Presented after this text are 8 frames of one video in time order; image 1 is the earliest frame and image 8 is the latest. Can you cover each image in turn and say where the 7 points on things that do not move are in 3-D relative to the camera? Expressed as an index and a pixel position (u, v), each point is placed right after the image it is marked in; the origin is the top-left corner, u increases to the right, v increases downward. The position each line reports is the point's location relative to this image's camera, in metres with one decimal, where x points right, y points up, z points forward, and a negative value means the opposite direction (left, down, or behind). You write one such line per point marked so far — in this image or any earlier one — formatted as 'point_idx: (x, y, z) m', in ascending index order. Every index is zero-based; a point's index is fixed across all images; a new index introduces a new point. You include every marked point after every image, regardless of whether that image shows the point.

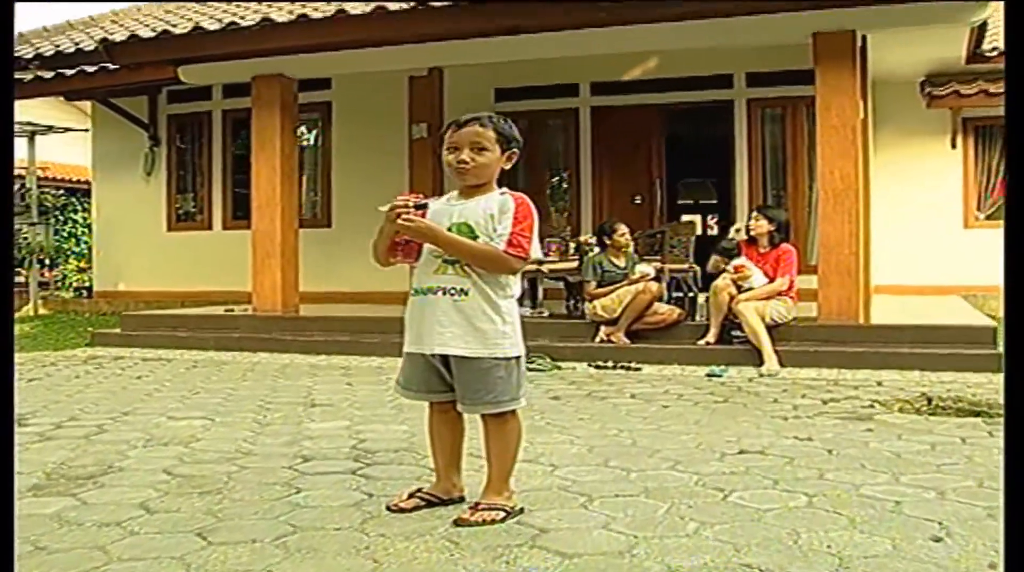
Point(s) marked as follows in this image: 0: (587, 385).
0: (+0.4, -0.5, +5.9) m
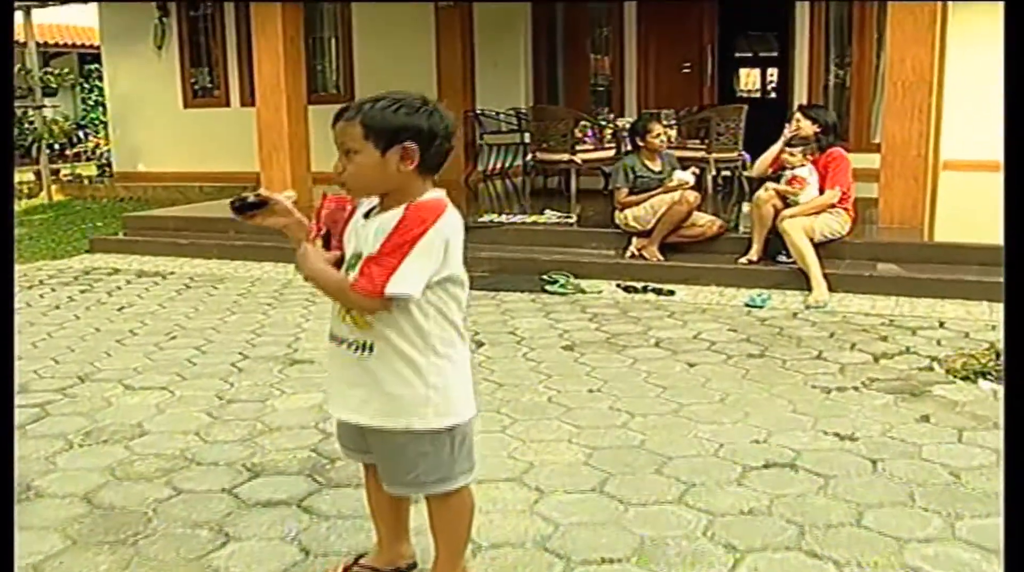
0: (+0.4, -0.1, +5.2) m
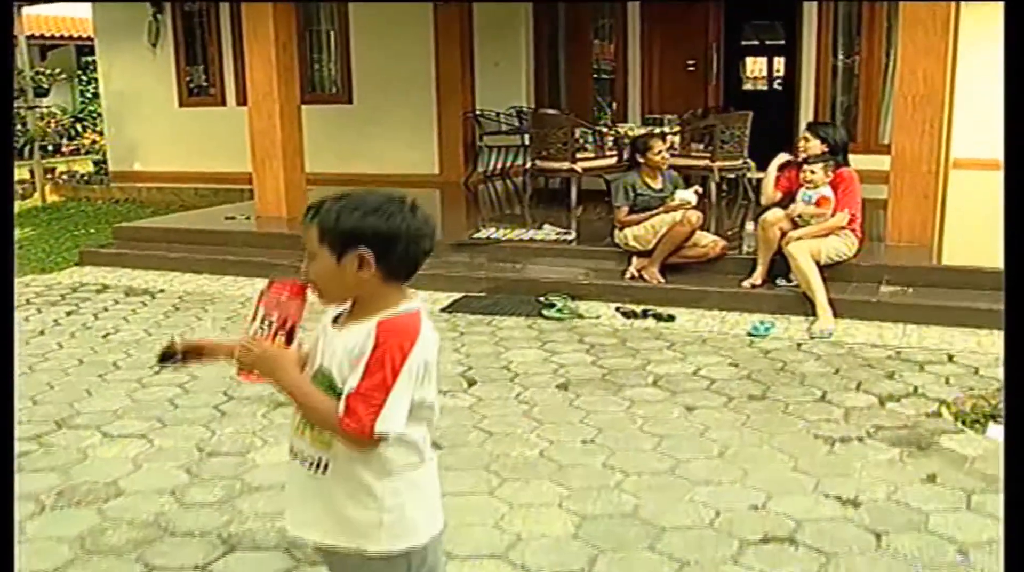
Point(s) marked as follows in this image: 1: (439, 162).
0: (+0.4, -0.3, +5.0) m
1: (-0.6, +1.0, +9.7) m
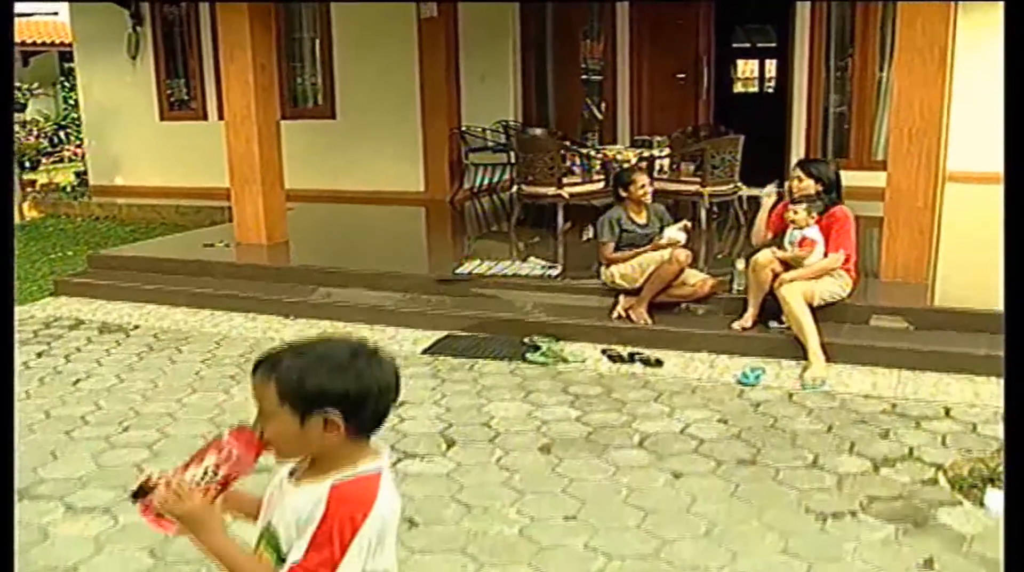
0: (+0.3, -0.5, +4.9) m
1: (-0.7, +0.8, +9.5) m
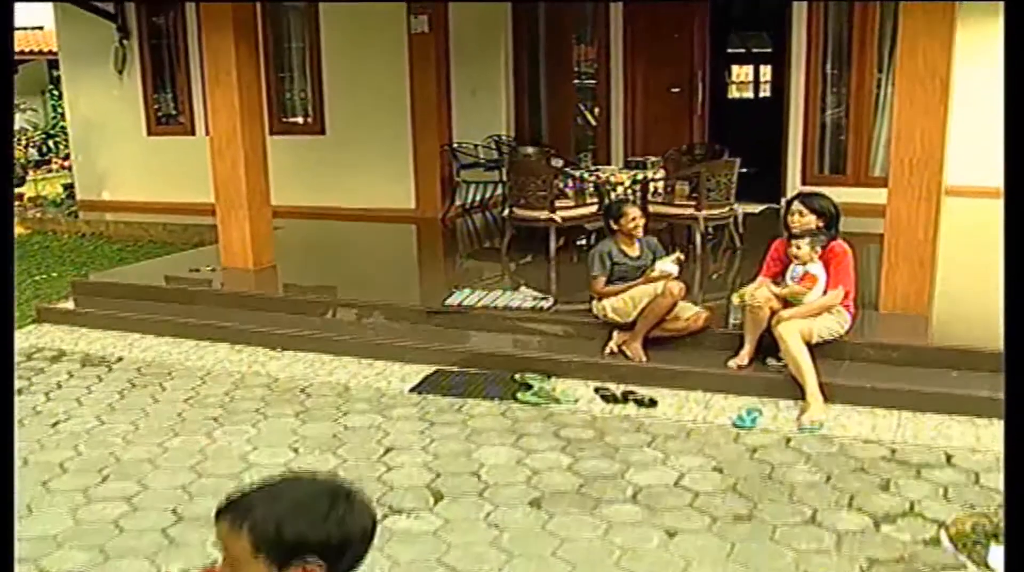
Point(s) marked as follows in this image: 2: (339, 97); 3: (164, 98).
0: (+0.3, -0.6, +4.8) m
1: (-0.7, +0.7, +9.3) m
2: (-1.3, +1.5, +9.4) m
3: (-2.9, +1.5, +10.1) m
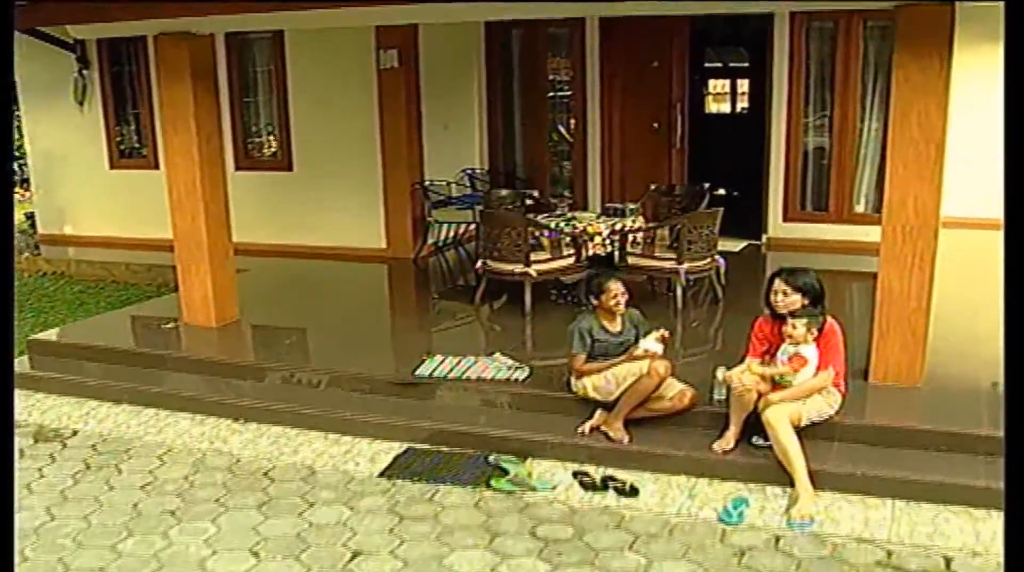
0: (+0.2, -1.0, +4.5) m
1: (-0.9, +0.4, +9.0) m
2: (-1.5, +1.2, +9.1) m
3: (-3.1, +1.2, +9.7) m
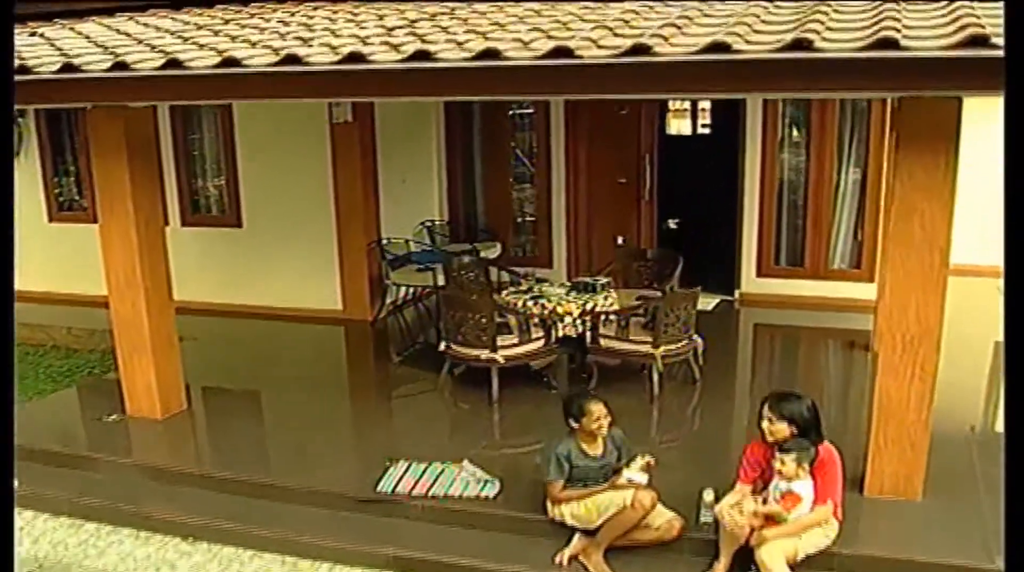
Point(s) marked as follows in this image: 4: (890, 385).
0: (+0.1, -1.5, +4.1) m
1: (-1.2, -0.1, +8.6) m
2: (-1.8, +0.7, +8.6) m
3: (-3.4, +0.8, +9.2) m
4: (+1.5, -0.4, +5.0) m
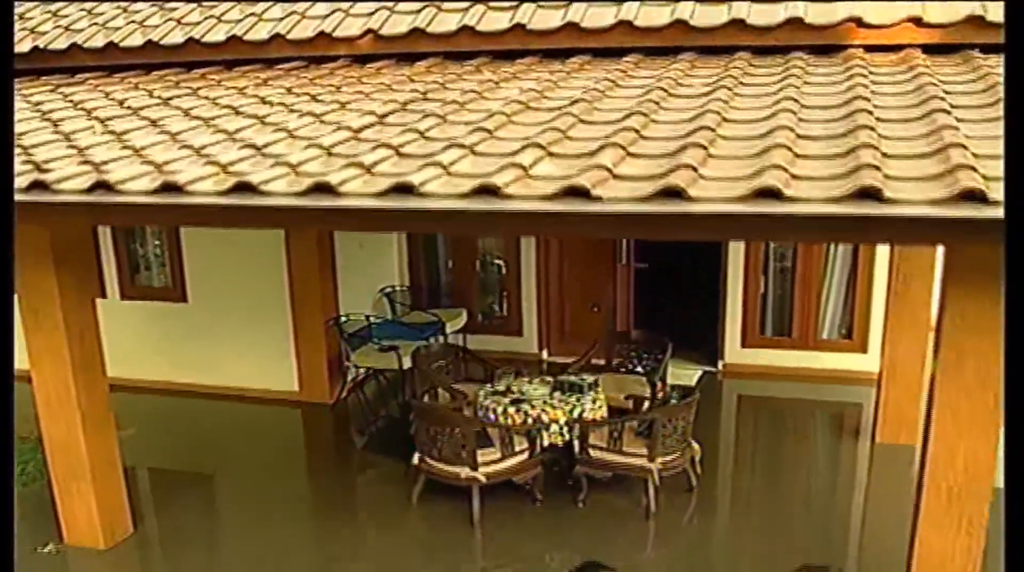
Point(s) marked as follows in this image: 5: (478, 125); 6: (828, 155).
0: (+0.2, -2.0, +3.5) m
1: (-1.4, -0.6, +7.9) m
2: (-2.0, +0.2, +7.8) m
3: (-3.6, +0.2, +8.3) m
4: (+1.5, -0.9, +4.5) m
5: (-0.1, +0.6, +4.8) m
6: (+1.0, +0.4, +4.0) m
